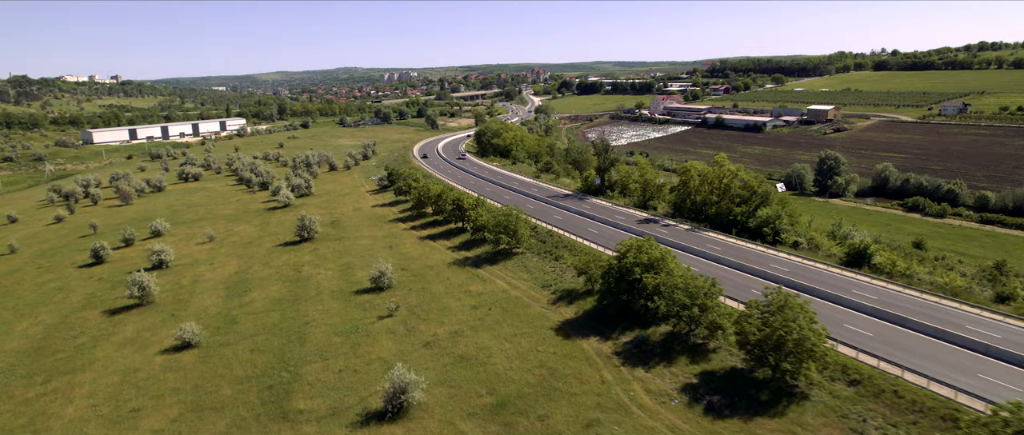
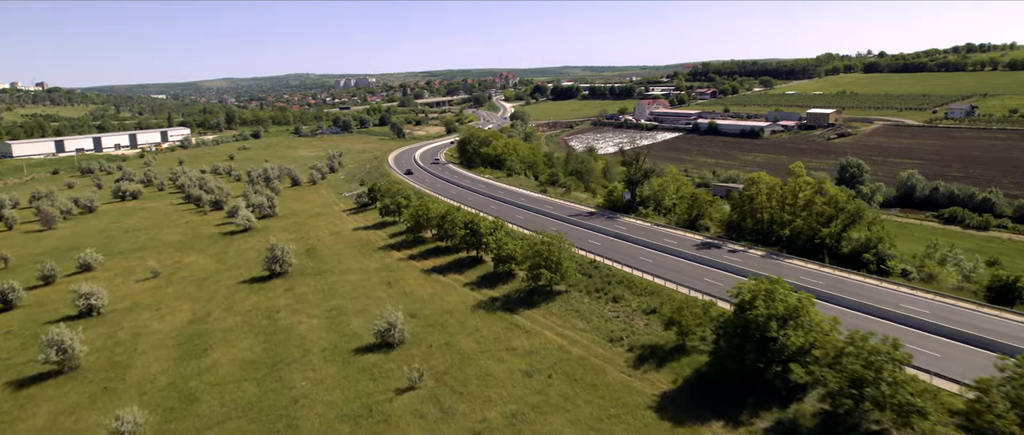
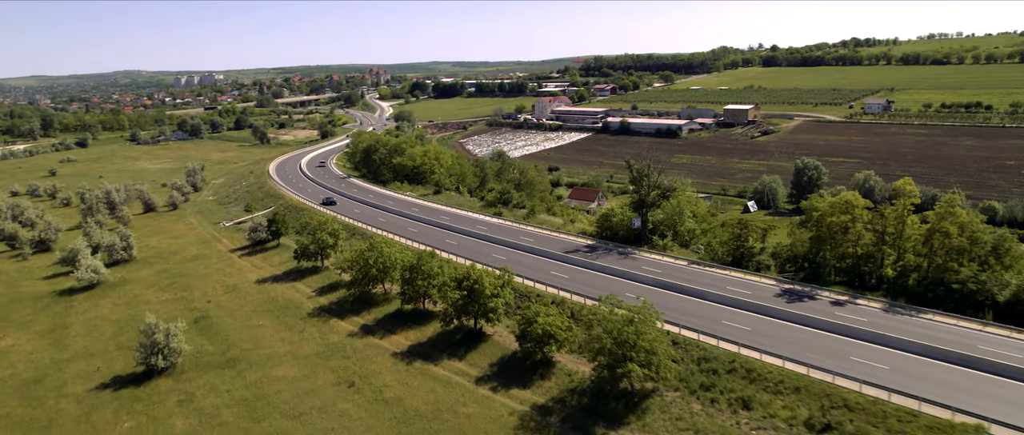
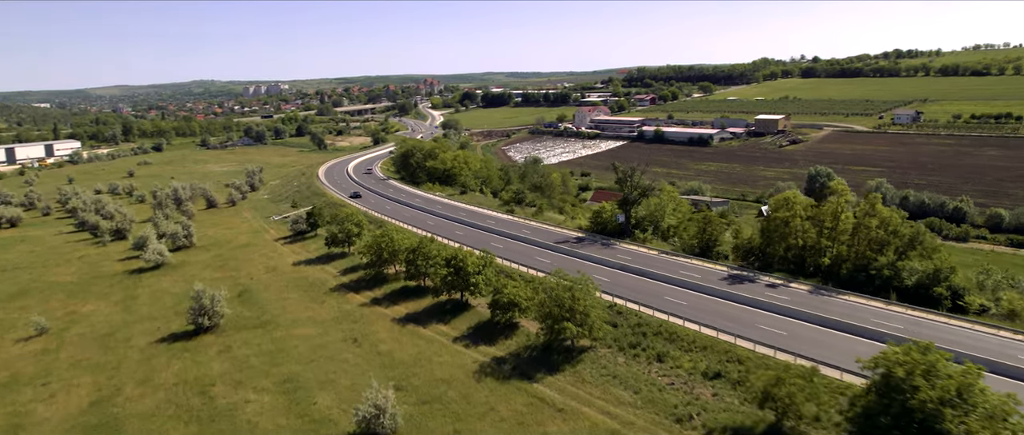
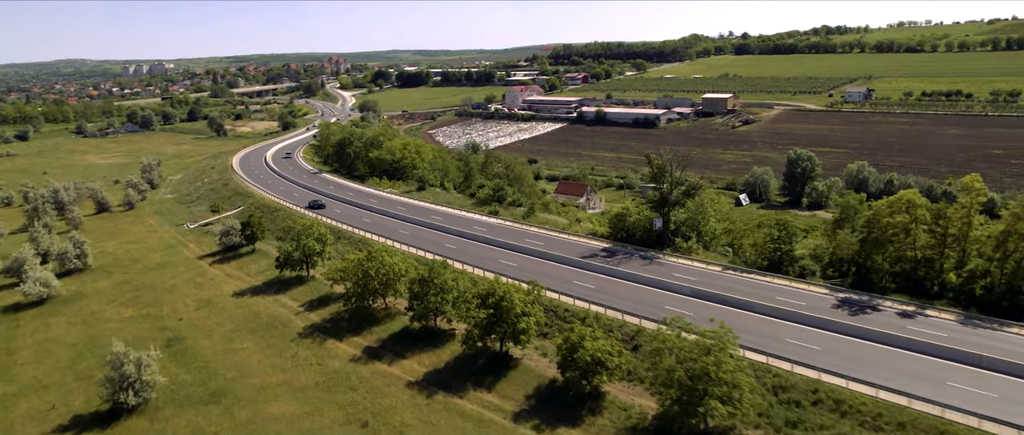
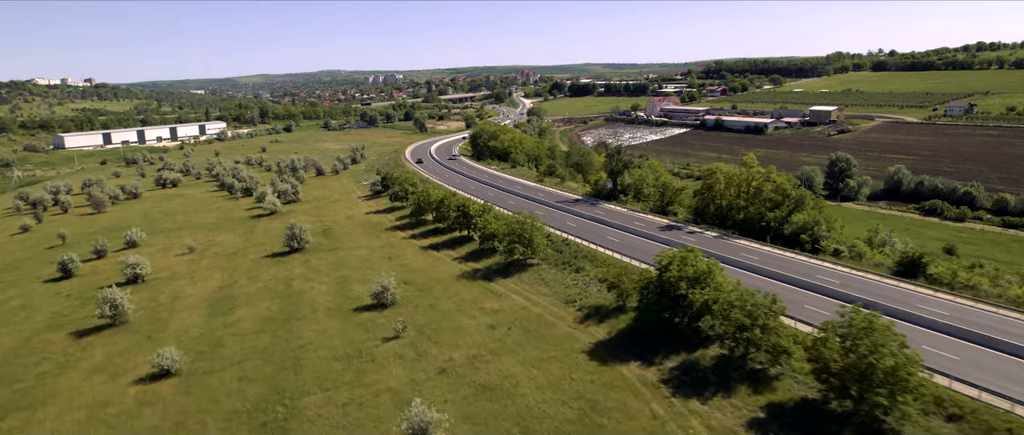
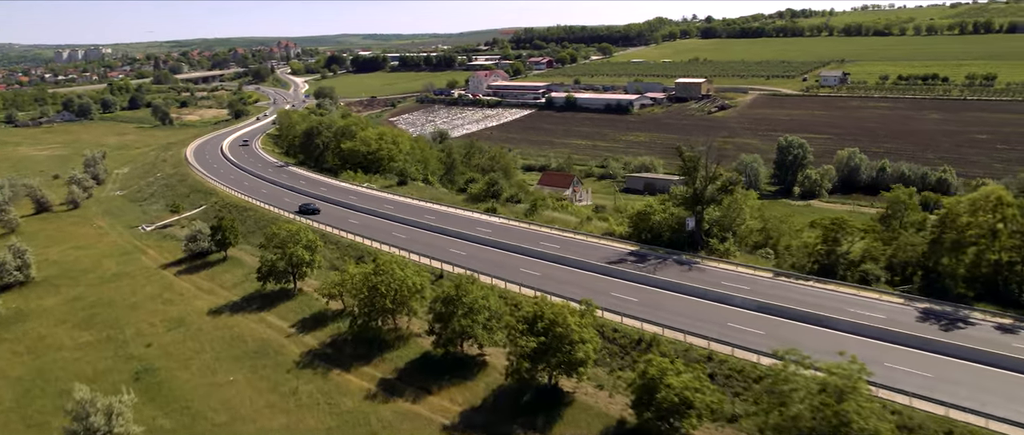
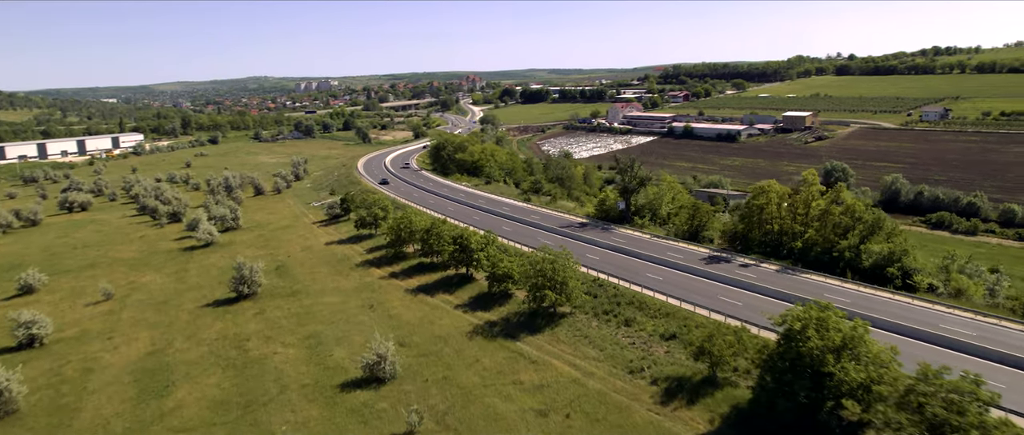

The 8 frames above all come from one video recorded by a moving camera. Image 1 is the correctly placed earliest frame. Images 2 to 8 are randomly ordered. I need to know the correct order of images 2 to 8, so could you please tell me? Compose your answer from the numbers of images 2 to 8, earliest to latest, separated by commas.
6, 2, 8, 4, 3, 5, 7
